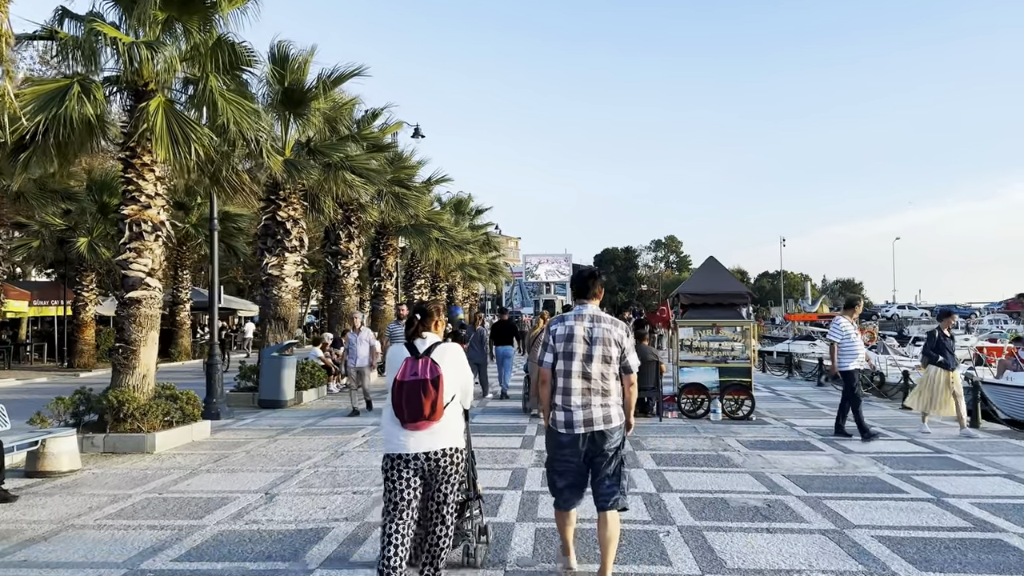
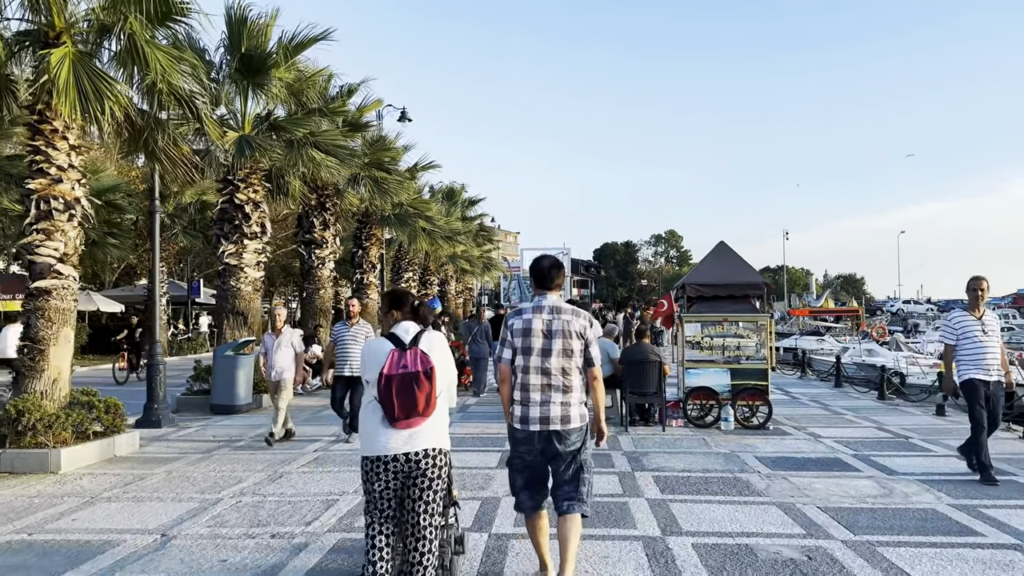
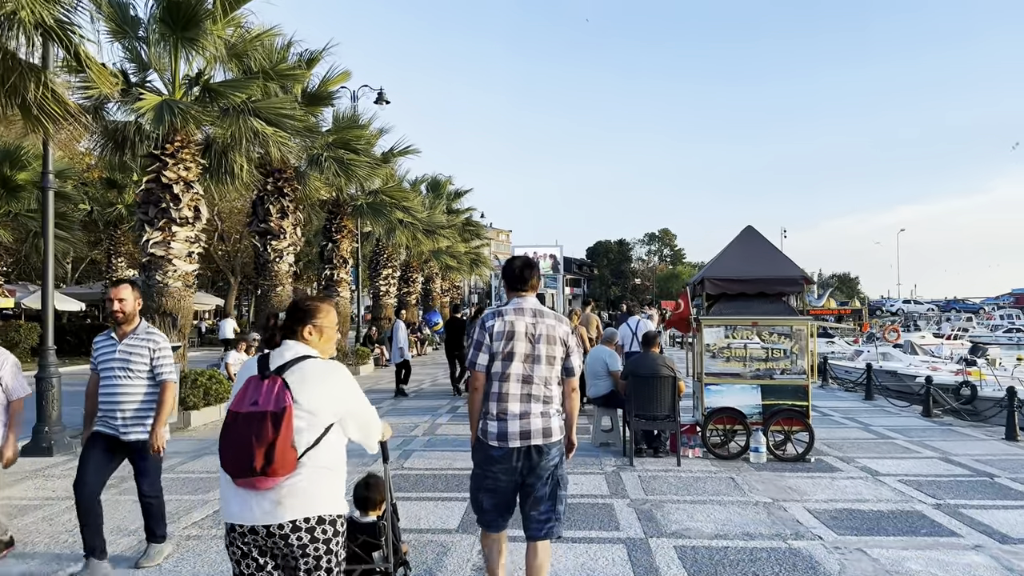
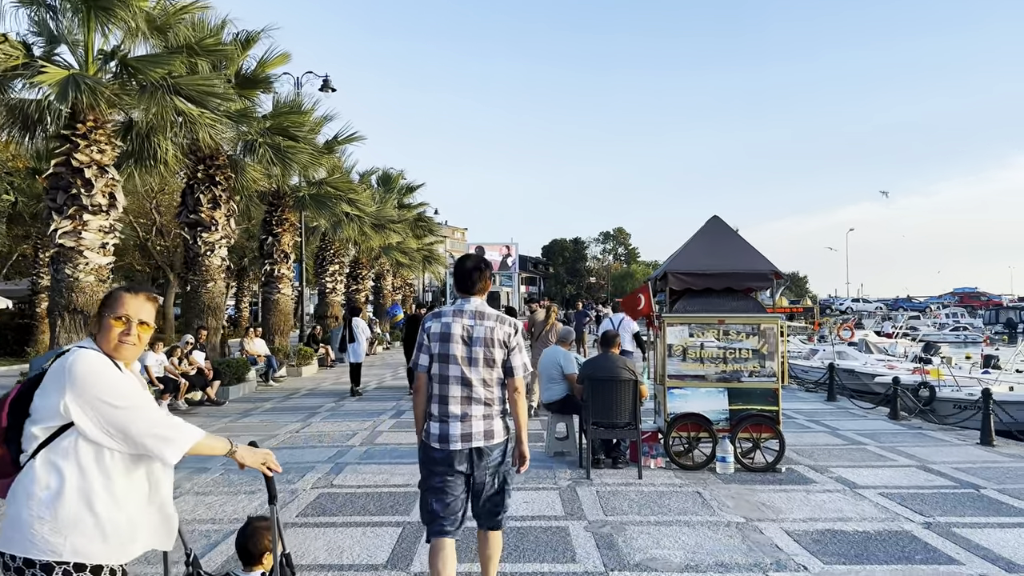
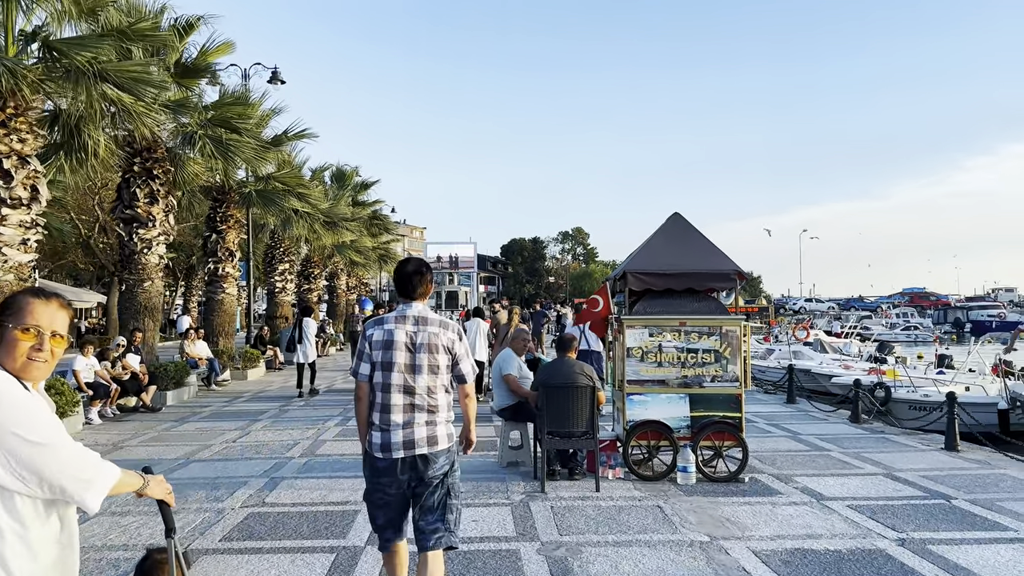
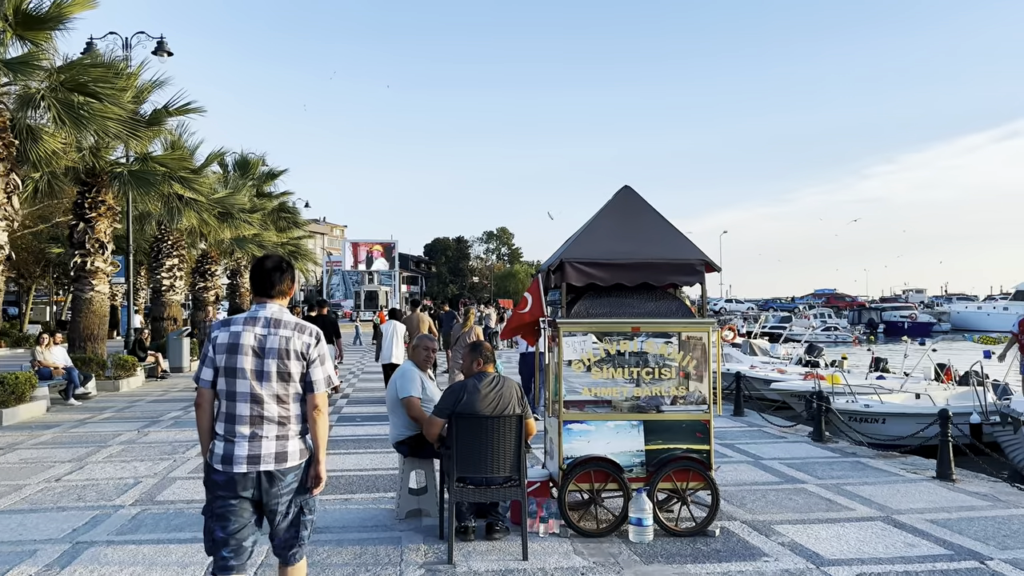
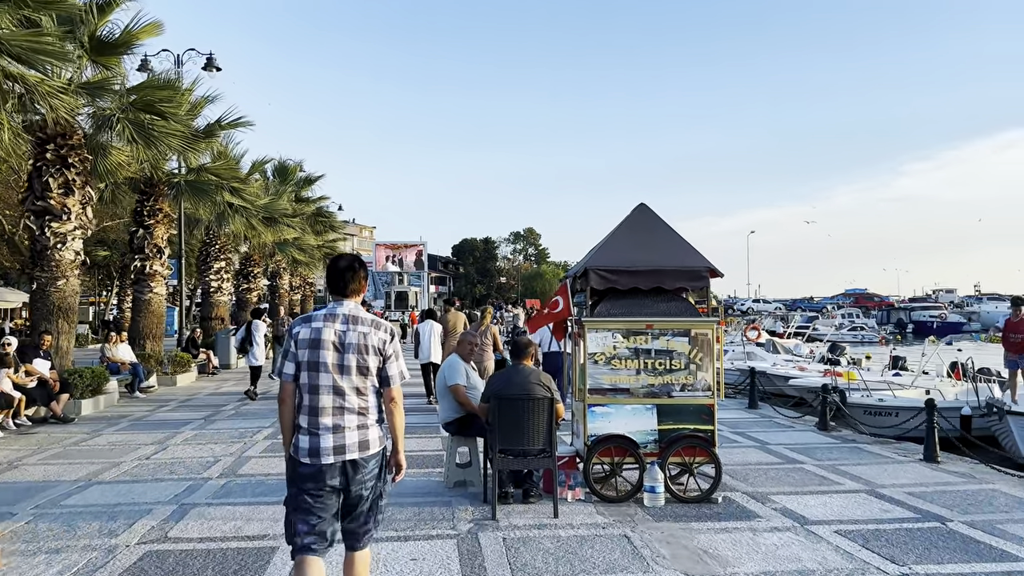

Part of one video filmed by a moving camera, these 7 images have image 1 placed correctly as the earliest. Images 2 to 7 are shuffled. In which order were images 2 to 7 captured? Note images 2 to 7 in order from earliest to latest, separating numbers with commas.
2, 3, 4, 5, 7, 6
